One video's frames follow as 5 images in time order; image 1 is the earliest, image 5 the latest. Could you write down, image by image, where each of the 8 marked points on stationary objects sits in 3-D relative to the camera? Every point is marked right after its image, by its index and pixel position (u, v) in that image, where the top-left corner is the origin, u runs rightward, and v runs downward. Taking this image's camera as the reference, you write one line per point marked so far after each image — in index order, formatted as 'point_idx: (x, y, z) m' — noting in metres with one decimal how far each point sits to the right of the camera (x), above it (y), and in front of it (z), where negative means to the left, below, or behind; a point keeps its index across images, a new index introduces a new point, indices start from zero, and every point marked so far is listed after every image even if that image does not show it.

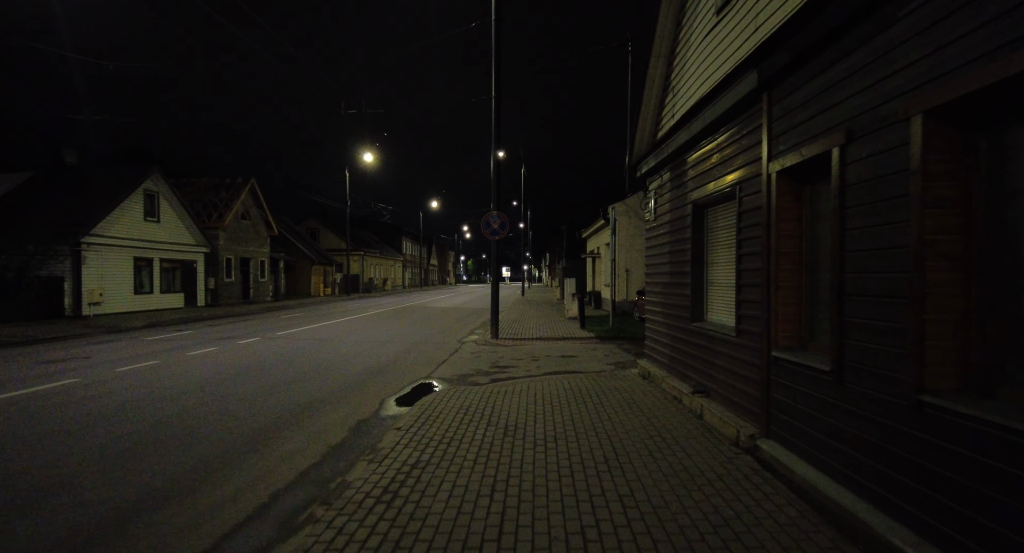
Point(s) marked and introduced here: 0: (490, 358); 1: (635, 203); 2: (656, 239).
0: (-0.5, -1.7, +10.0) m
1: (+4.9, +2.8, +18.3) m
2: (+2.3, +0.6, +7.4) m
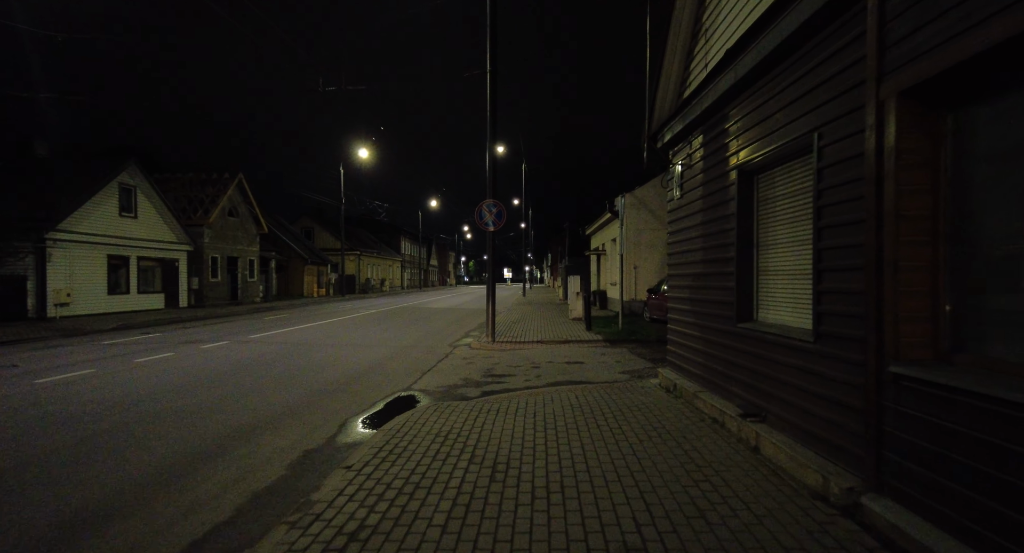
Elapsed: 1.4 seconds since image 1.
0: (-0.5, -1.6, +8.7) m
1: (+4.9, +2.9, +17.0) m
2: (+2.2, +0.7, +6.1) m
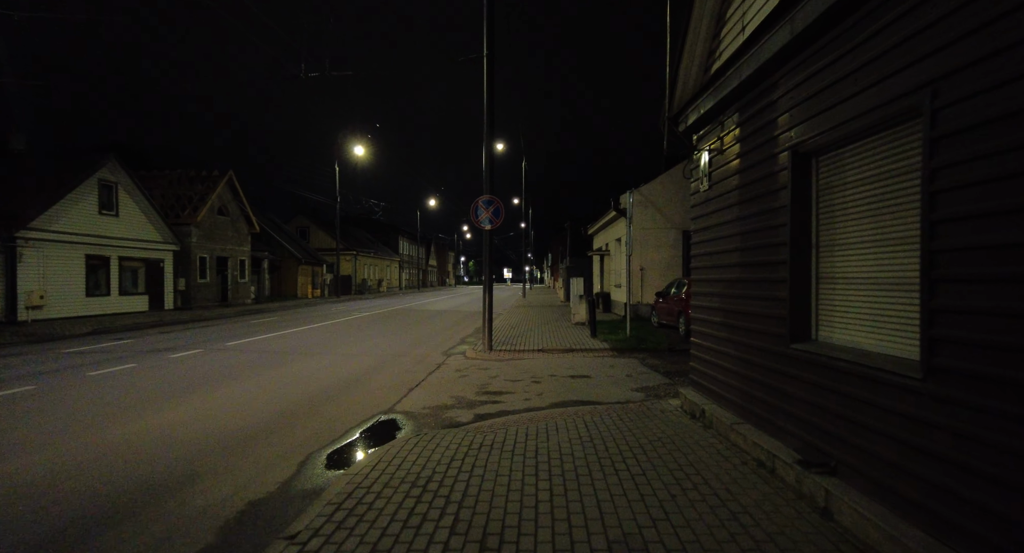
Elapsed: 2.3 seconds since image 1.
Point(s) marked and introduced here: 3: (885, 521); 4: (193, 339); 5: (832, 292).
0: (-0.6, -1.7, +7.8) m
1: (+4.9, +2.9, +16.1) m
2: (+2.2, +0.6, +5.3) m
3: (+2.0, -1.3, +2.5) m
4: (-8.1, -1.6, +11.9) m
5: (+2.4, -0.1, +3.5) m
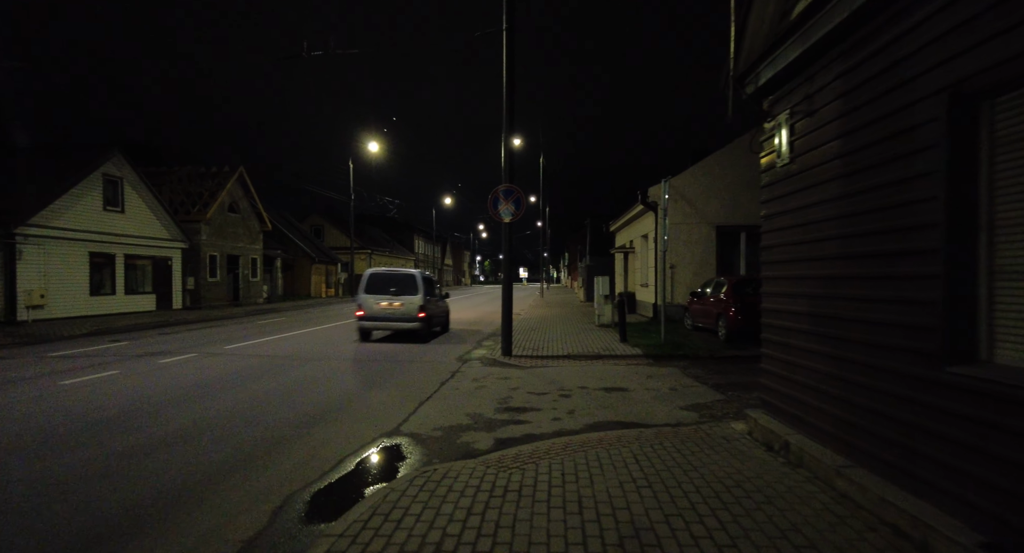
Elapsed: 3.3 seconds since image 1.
0: (-0.2, -1.7, +6.8) m
1: (+5.5, +2.9, +15.0) m
2: (+2.5, +0.7, +4.2) m
3: (+2.2, -1.3, +1.4) m
4: (-7.6, -1.5, +11.1) m
5: (+2.6, -0.1, +2.4) m
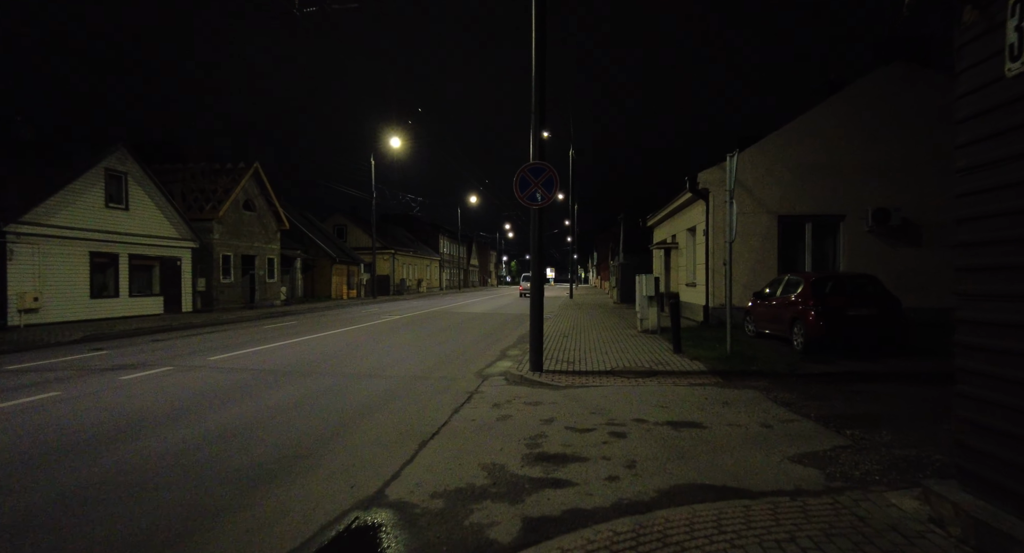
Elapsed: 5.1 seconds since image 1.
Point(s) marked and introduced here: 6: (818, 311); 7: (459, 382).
0: (+0.1, -1.6, +5.1) m
1: (+6.3, +3.0, +13.0) m
2: (+2.7, +0.7, +2.3) m
3: (+2.2, -1.2, -0.4) m
4: (-7.0, -1.5, +9.8) m
5: (+2.7, 0.0, +0.6) m
6: (+5.5, -0.6, +8.5) m
7: (-0.8, -1.6, +7.2) m
